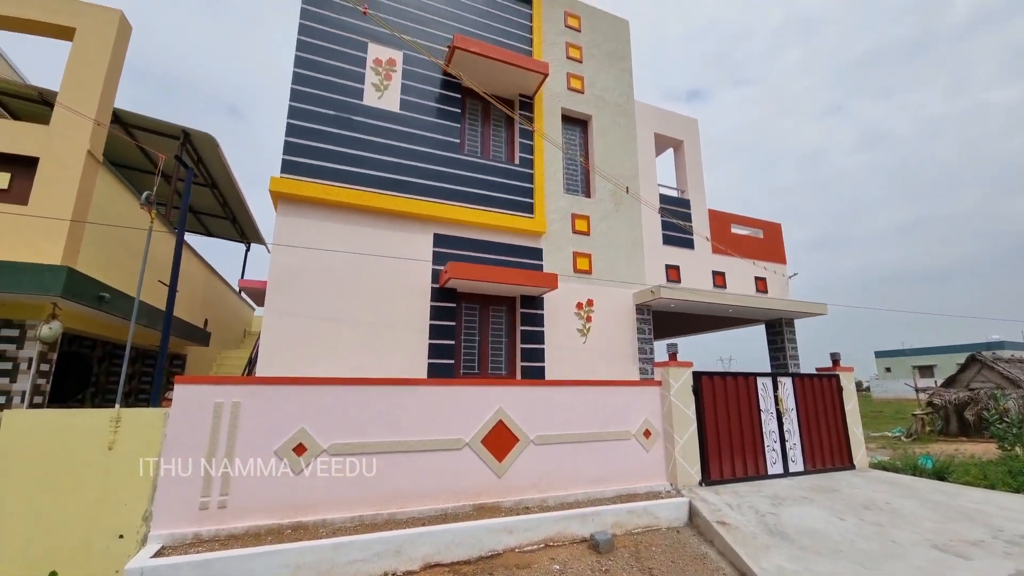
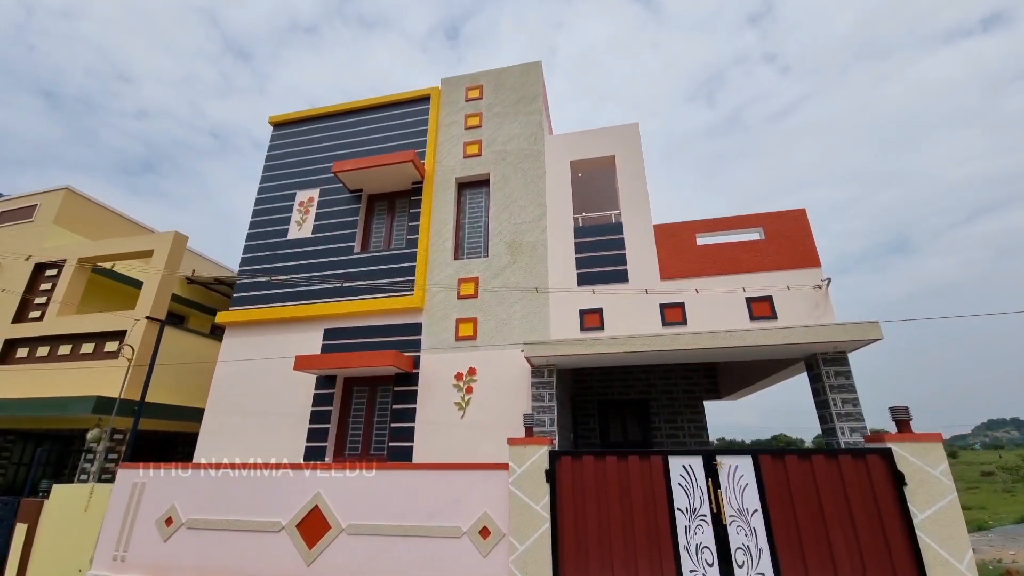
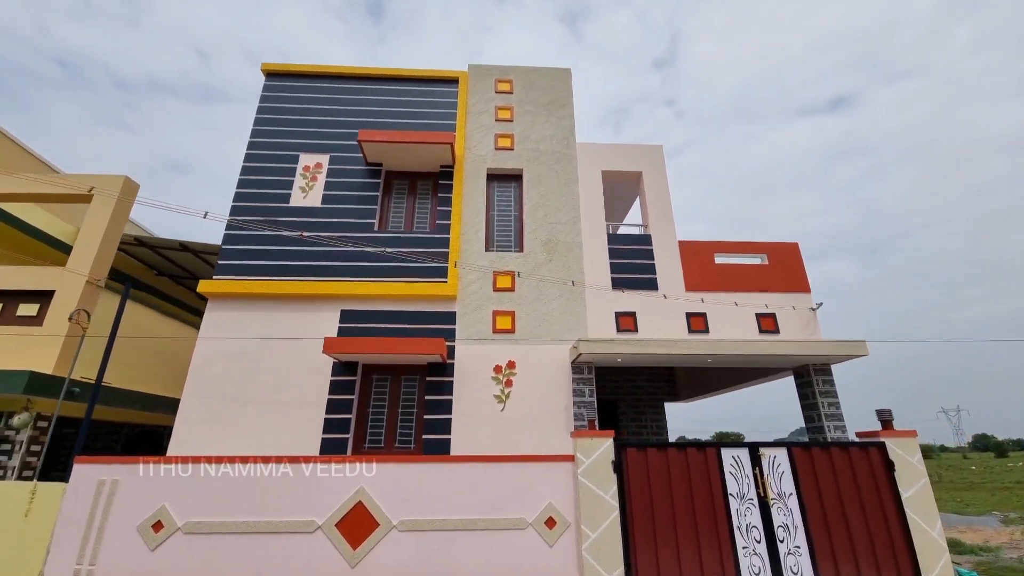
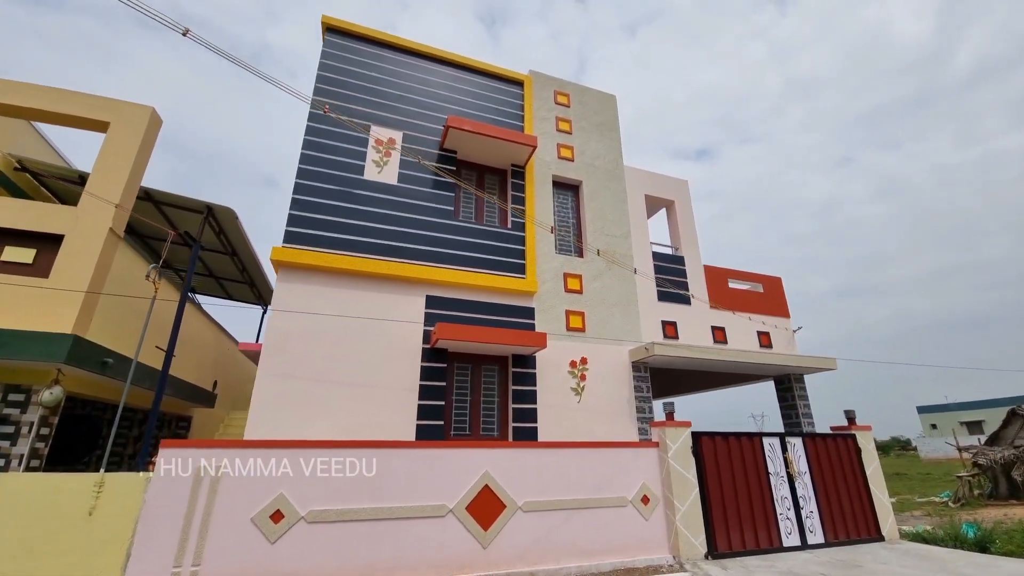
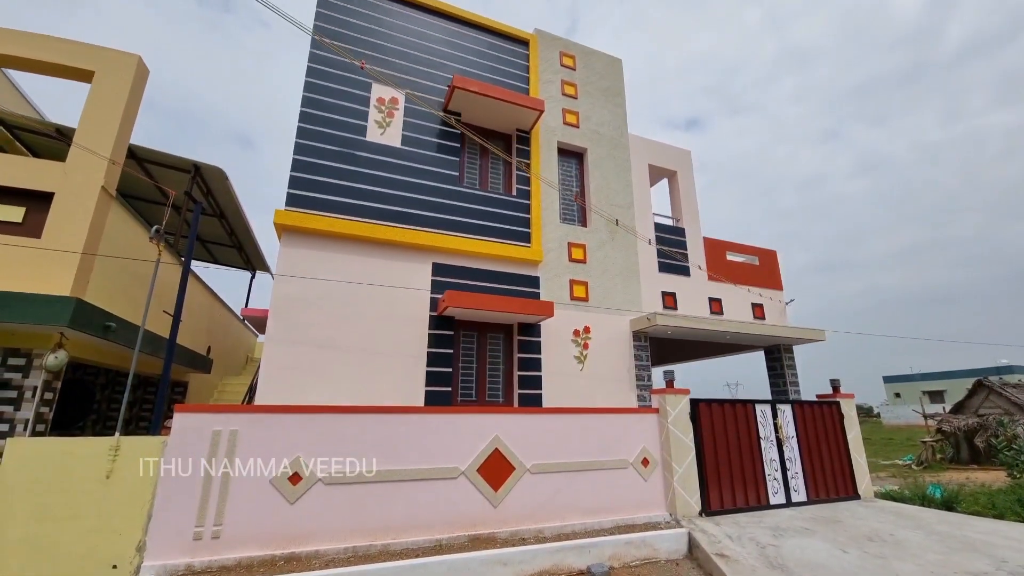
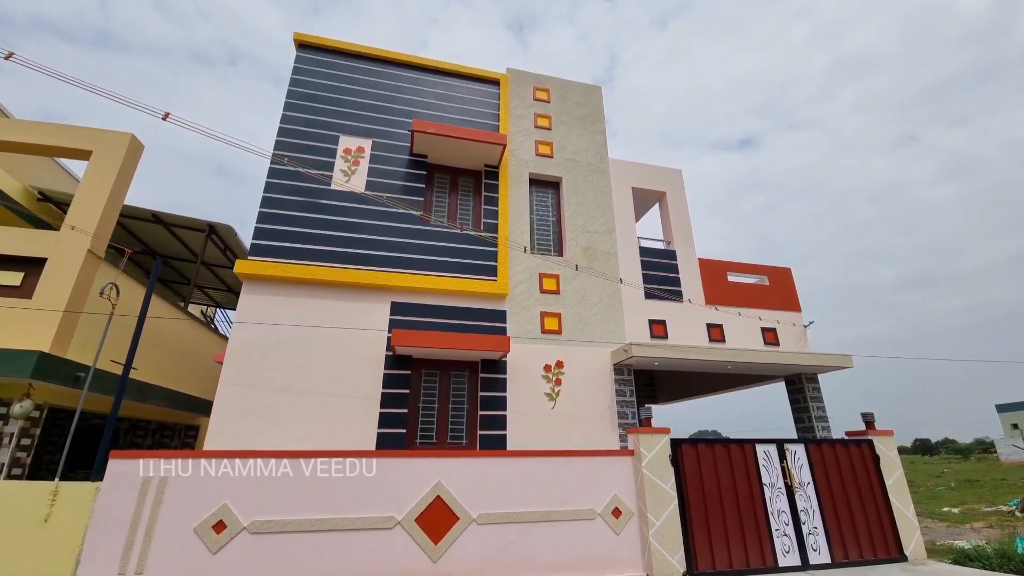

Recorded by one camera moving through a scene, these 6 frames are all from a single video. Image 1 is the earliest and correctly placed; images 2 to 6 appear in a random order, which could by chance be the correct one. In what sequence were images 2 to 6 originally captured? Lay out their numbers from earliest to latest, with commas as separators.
5, 4, 6, 3, 2
